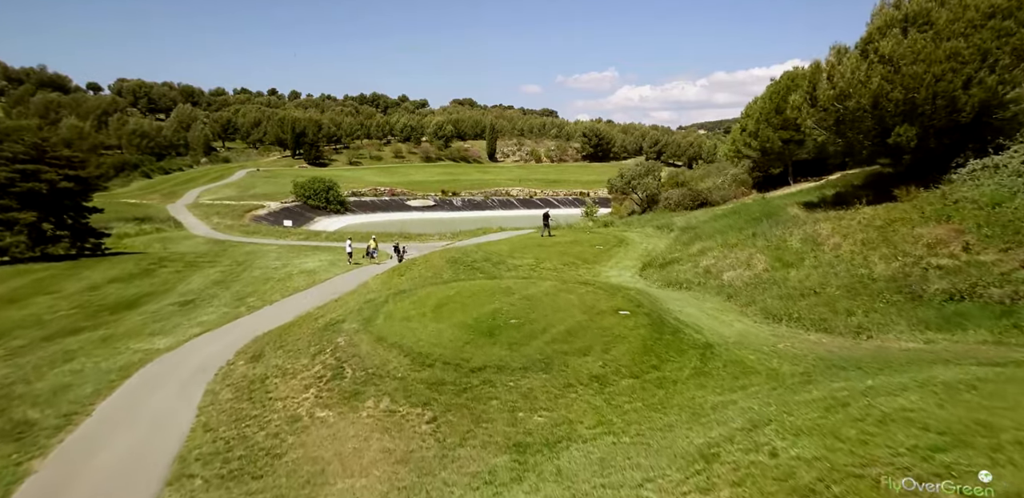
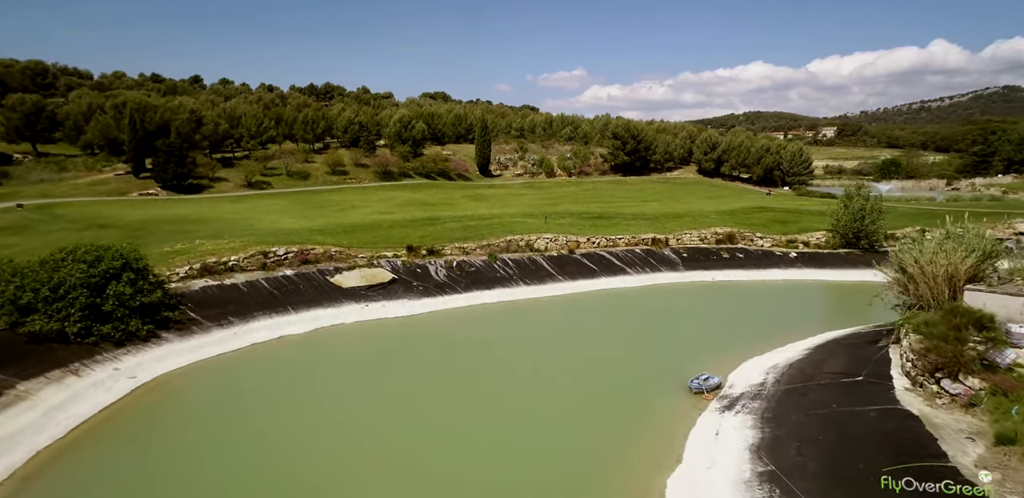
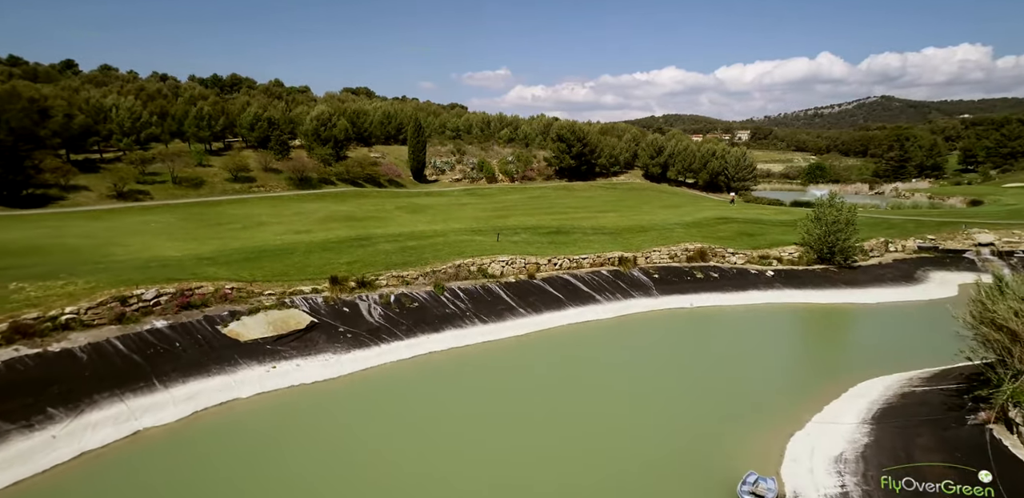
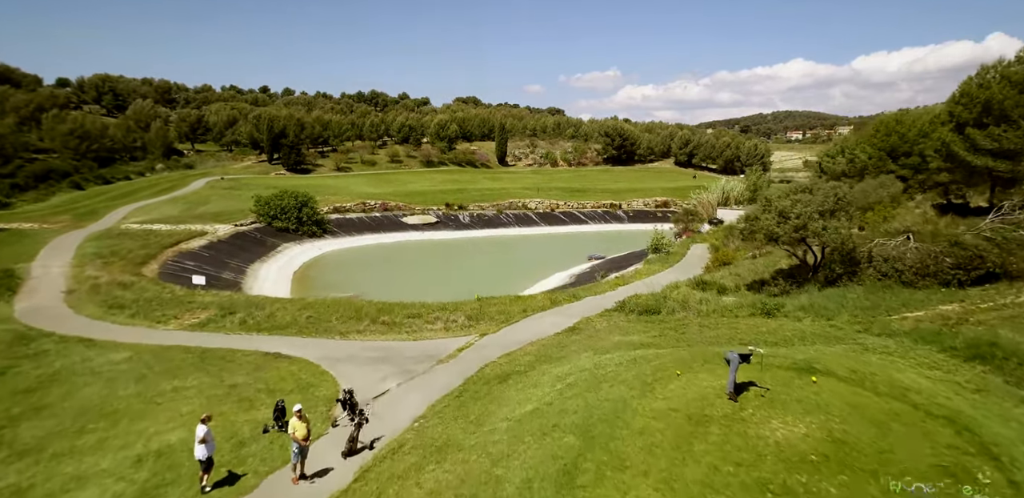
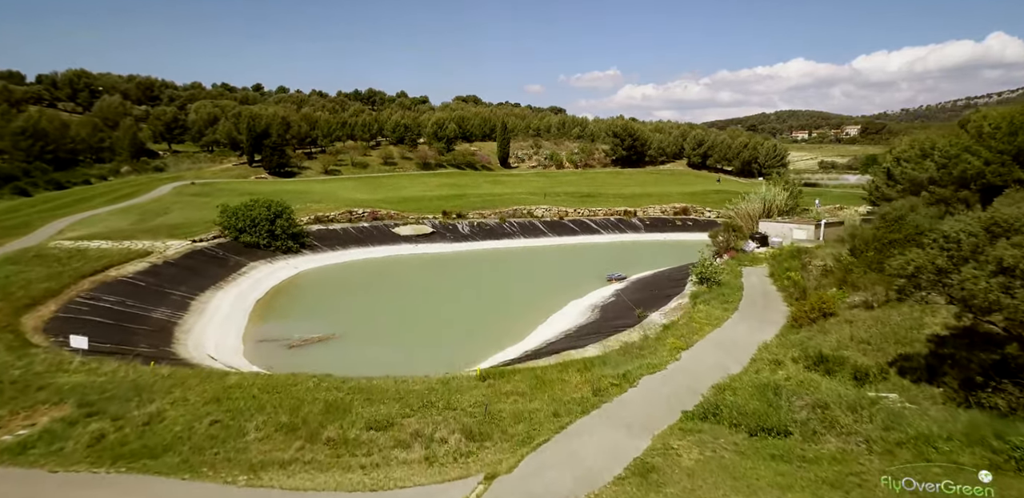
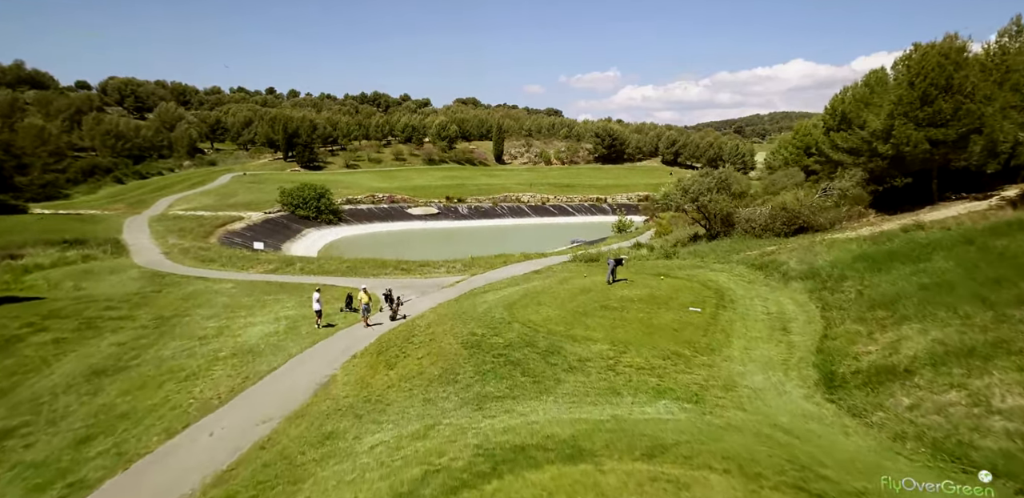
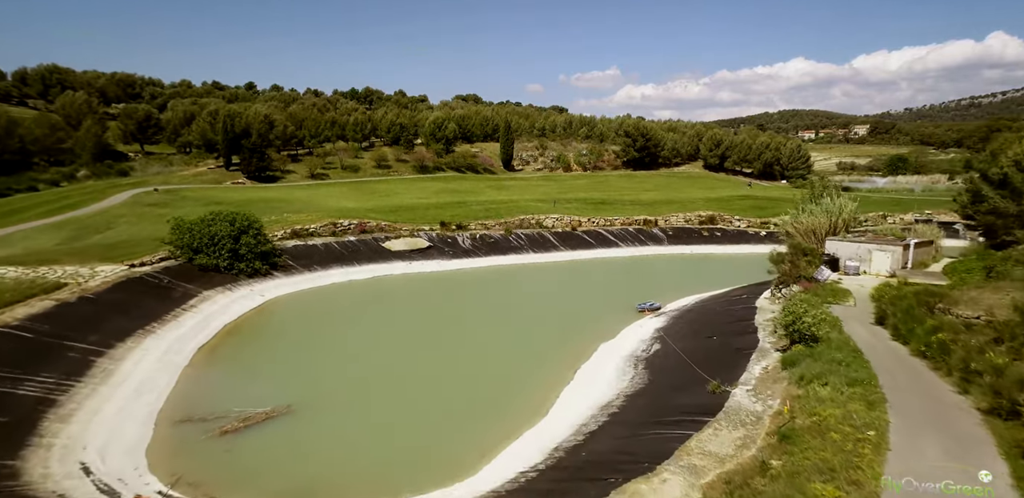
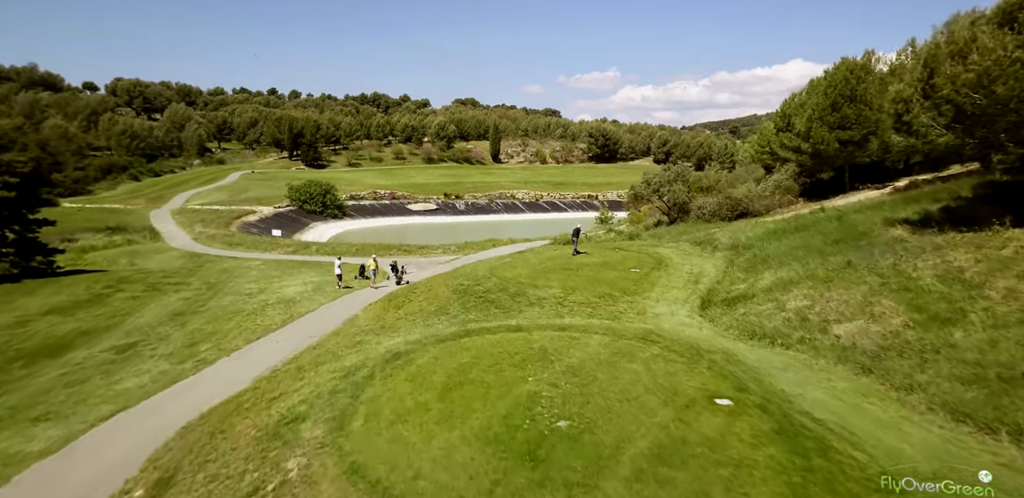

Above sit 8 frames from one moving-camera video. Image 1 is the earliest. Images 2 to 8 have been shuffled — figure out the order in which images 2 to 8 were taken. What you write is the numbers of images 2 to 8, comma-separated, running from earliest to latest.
8, 6, 4, 5, 7, 2, 3
